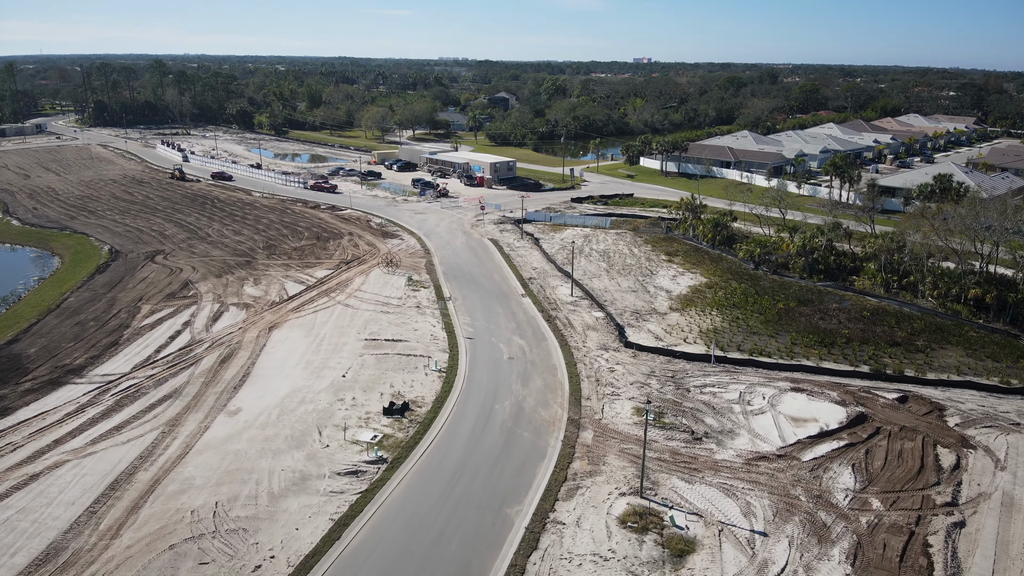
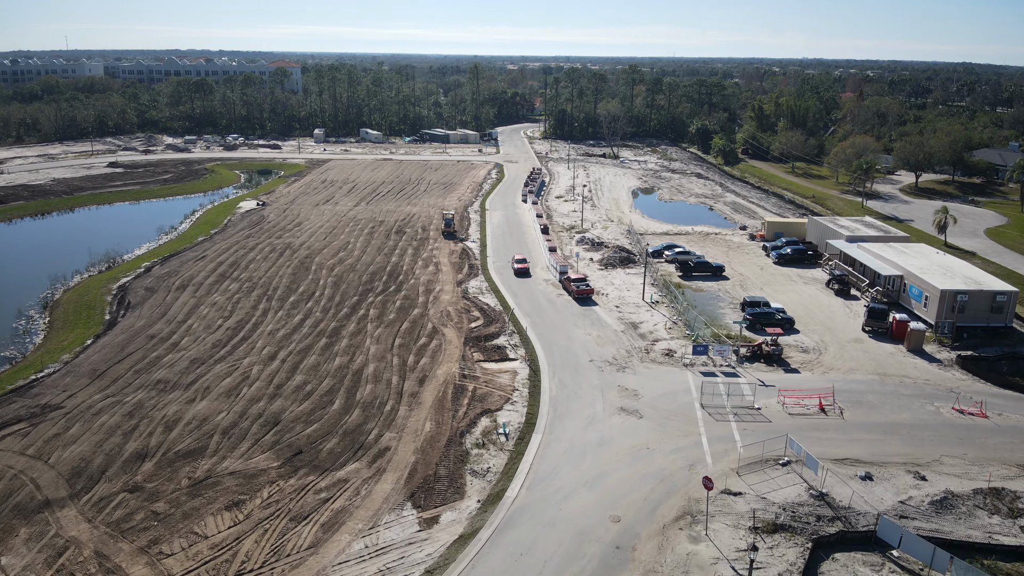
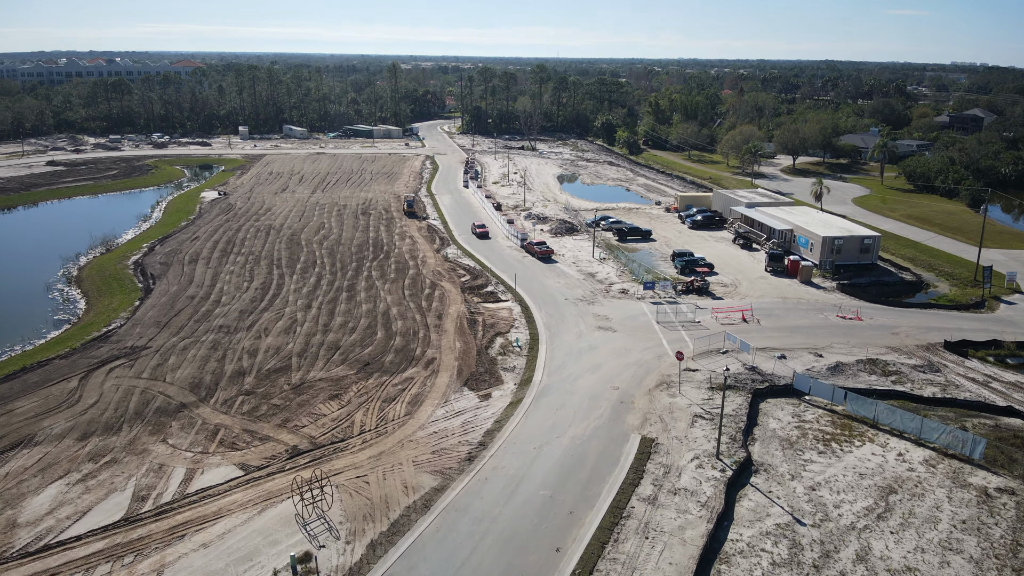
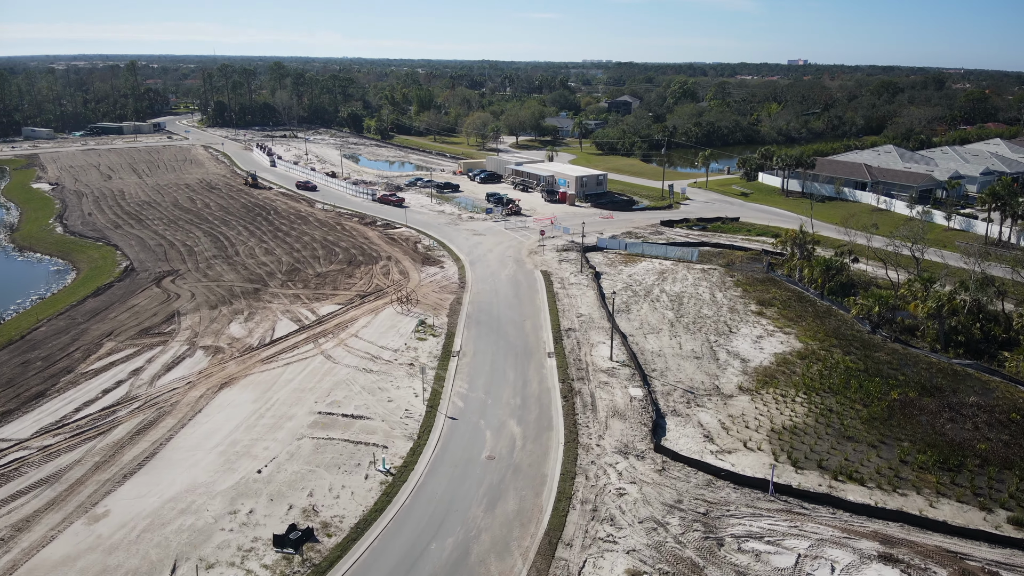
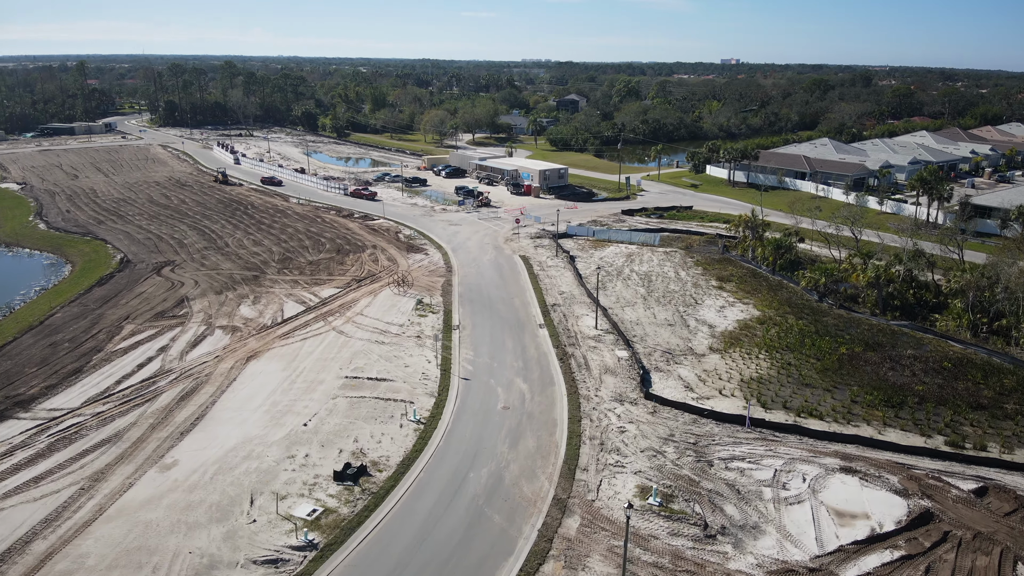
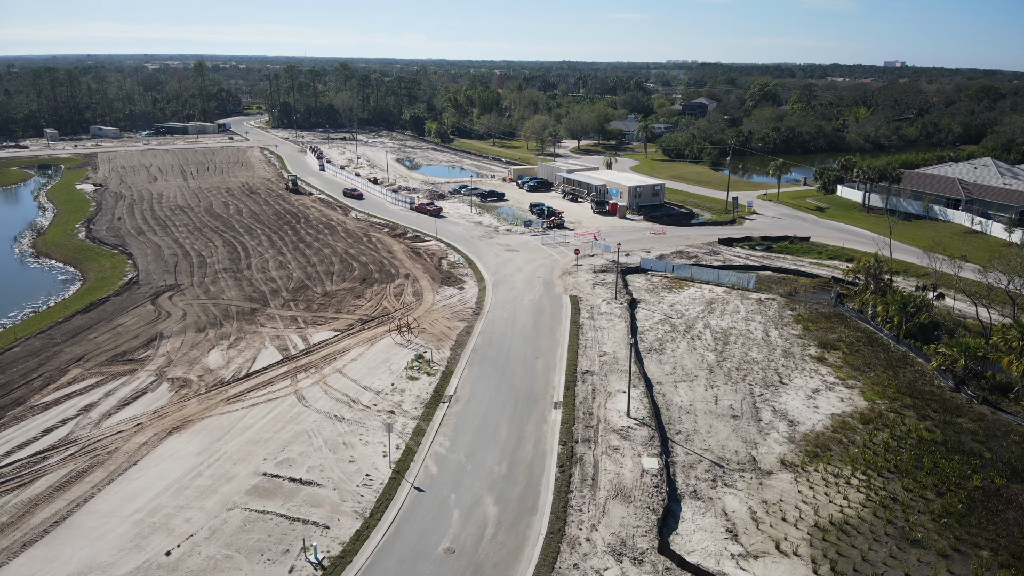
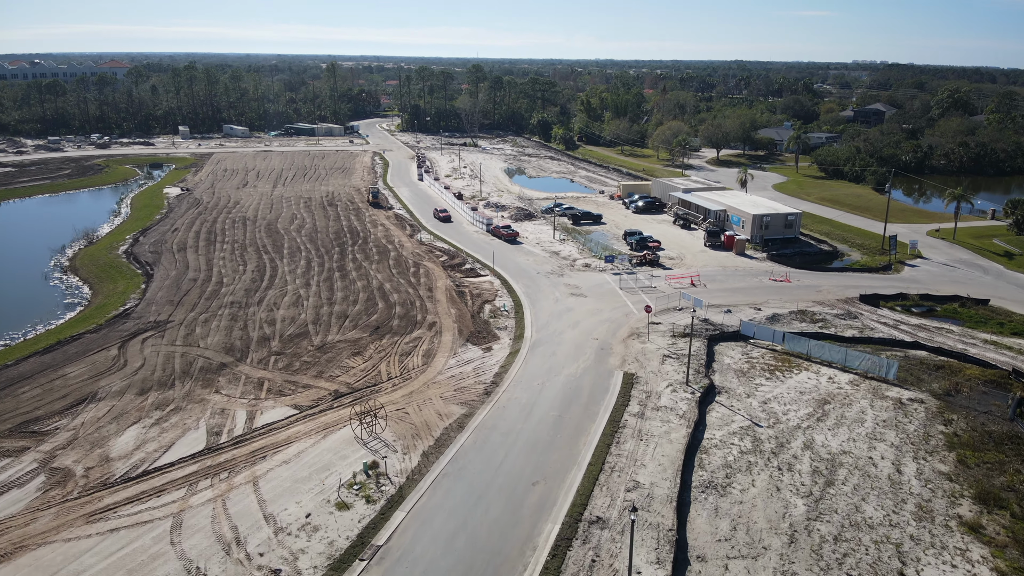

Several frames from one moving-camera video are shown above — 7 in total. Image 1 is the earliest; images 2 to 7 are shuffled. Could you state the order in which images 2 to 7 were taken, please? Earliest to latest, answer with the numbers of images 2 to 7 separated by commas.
5, 4, 6, 7, 3, 2
